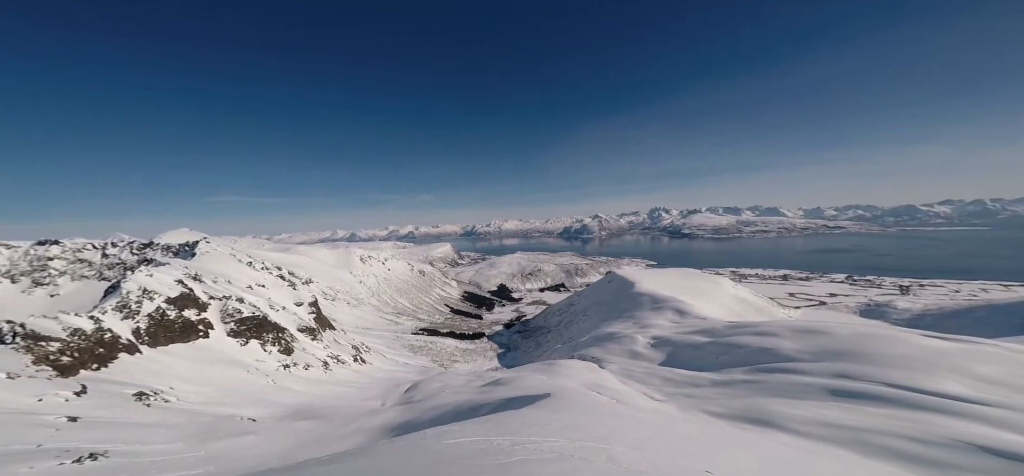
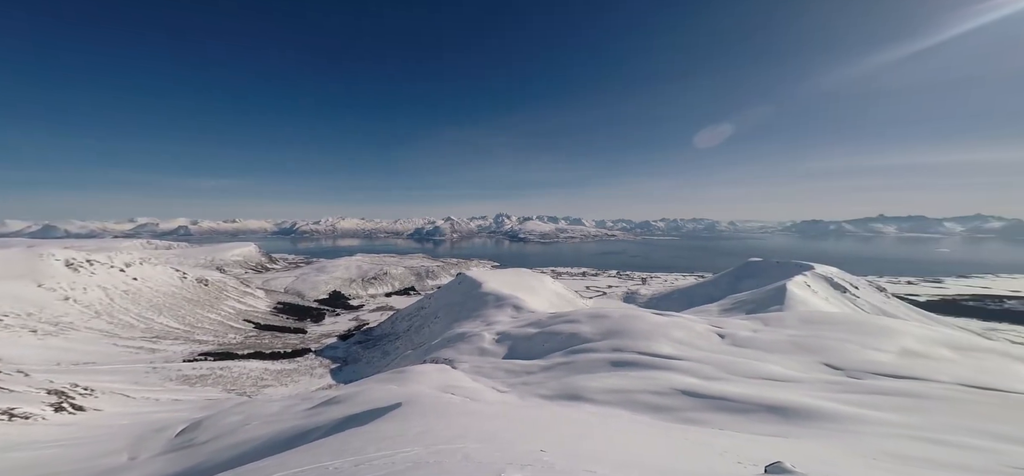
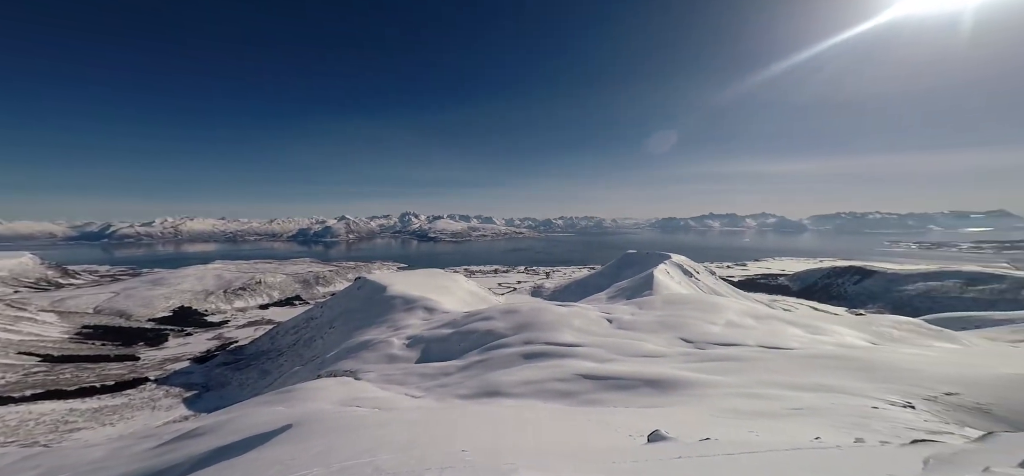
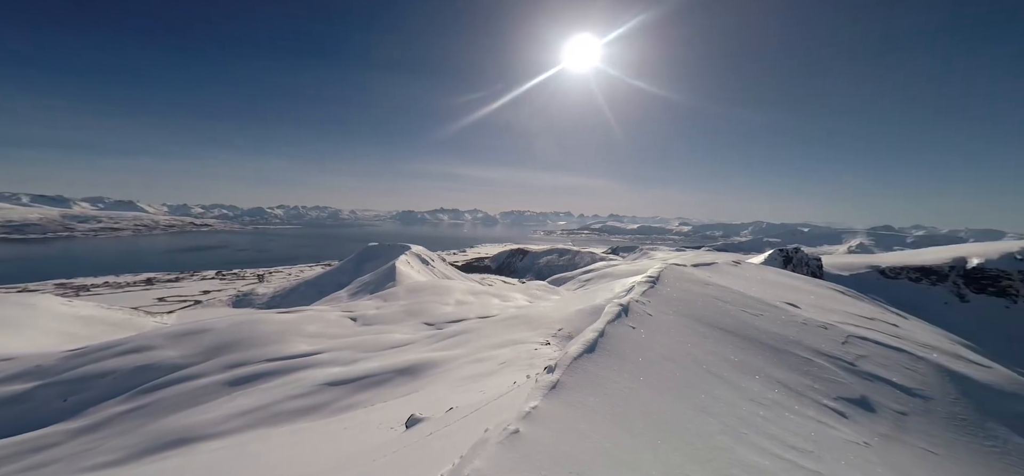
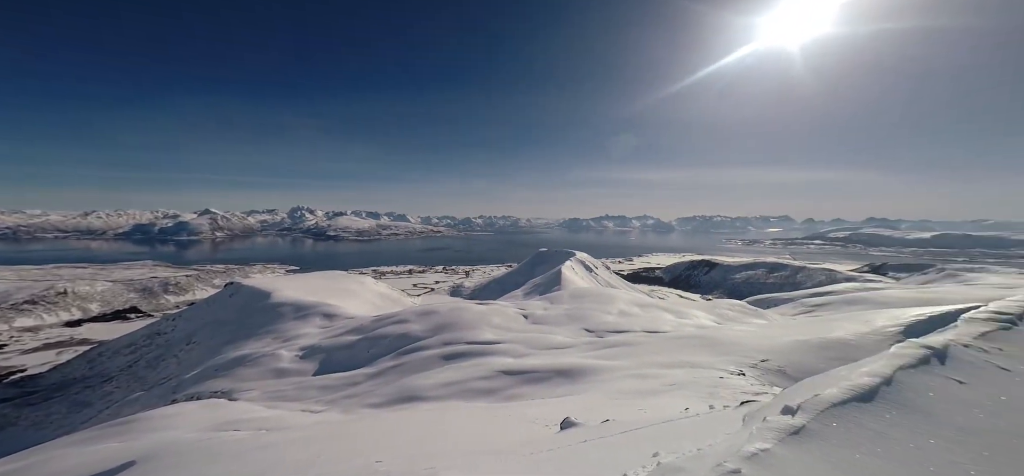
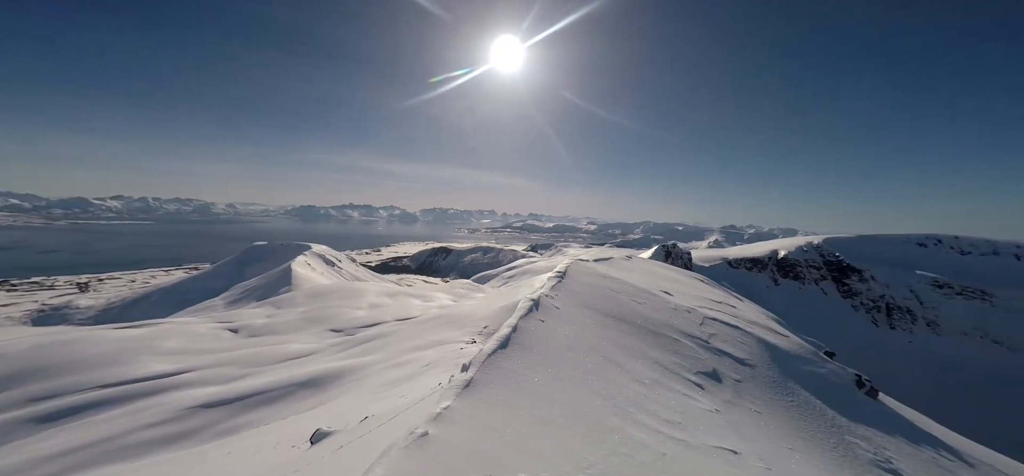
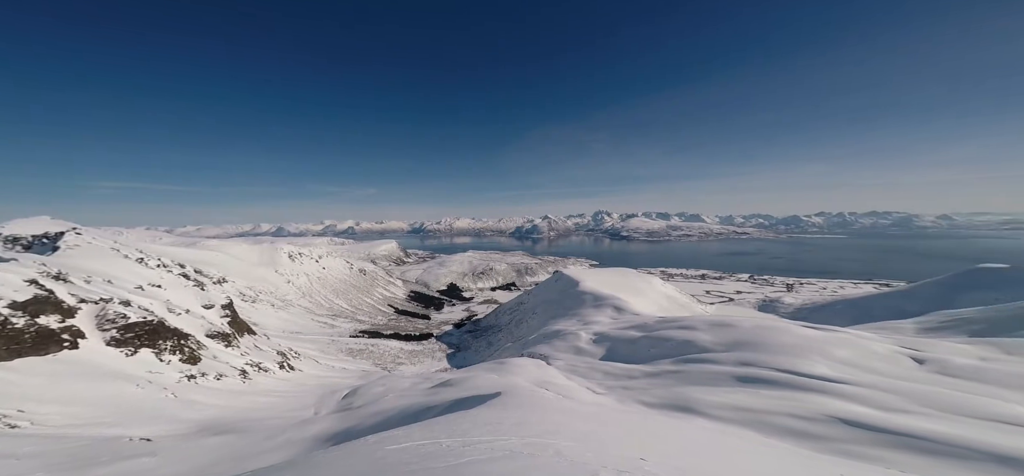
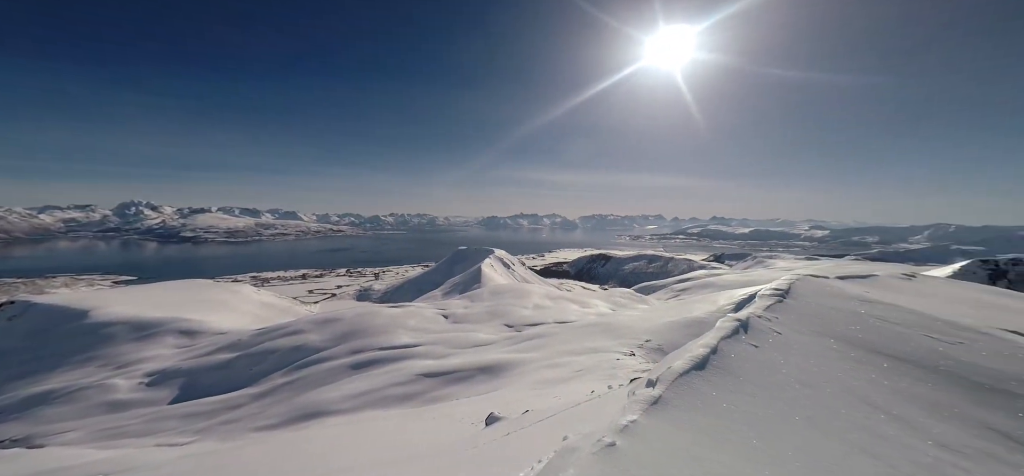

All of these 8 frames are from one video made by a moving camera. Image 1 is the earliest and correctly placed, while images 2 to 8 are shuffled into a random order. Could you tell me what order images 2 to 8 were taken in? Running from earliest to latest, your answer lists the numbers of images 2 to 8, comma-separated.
7, 2, 3, 5, 8, 4, 6
